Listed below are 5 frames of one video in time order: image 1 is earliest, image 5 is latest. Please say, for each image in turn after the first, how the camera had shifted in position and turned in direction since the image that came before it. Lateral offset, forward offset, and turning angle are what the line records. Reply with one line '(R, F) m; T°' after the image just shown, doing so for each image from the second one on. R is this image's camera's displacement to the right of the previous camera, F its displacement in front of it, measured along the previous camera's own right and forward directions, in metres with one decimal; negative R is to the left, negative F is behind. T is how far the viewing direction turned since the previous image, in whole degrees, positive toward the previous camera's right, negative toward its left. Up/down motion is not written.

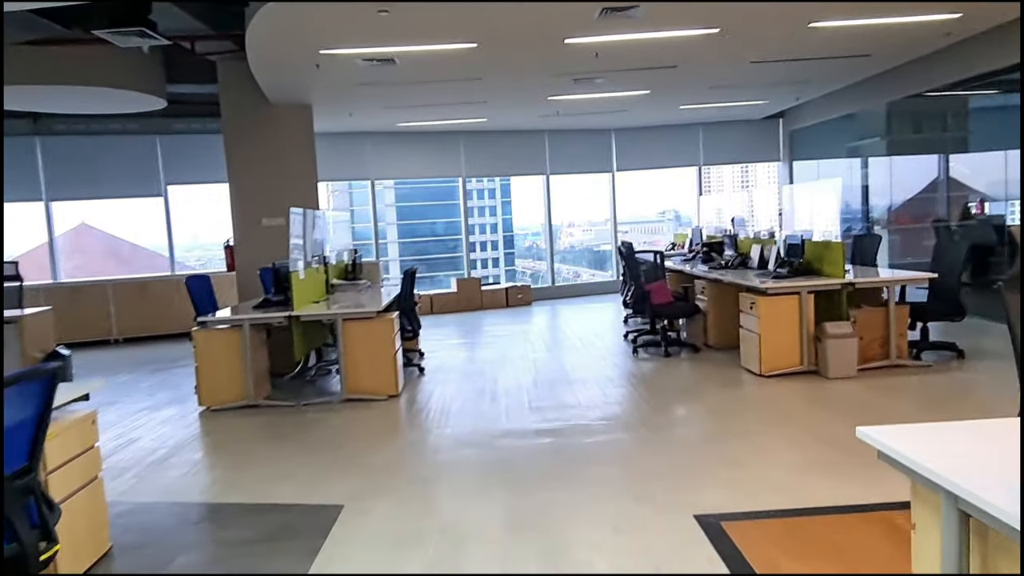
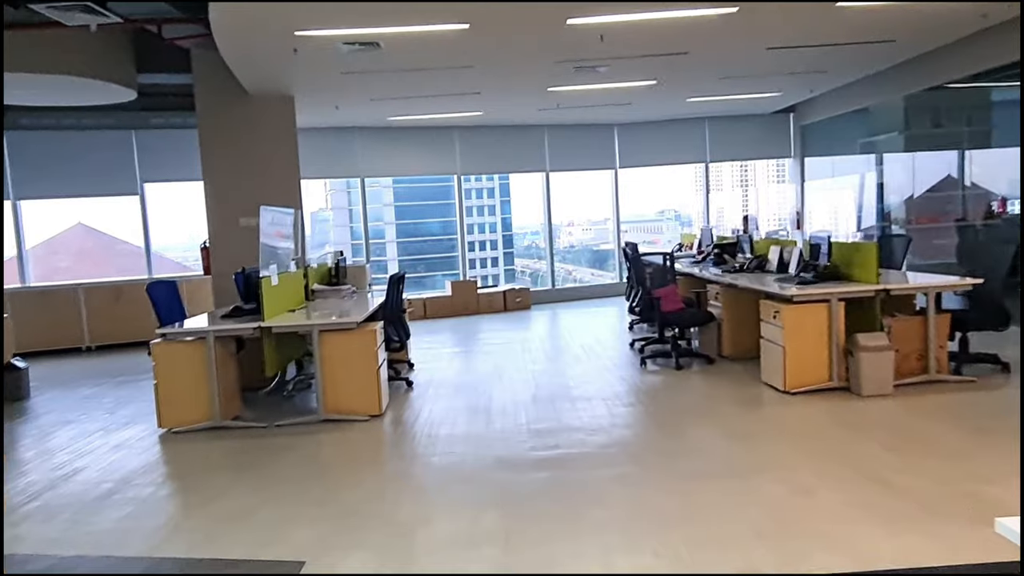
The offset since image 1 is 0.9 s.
(0.0, +0.5) m; 0°
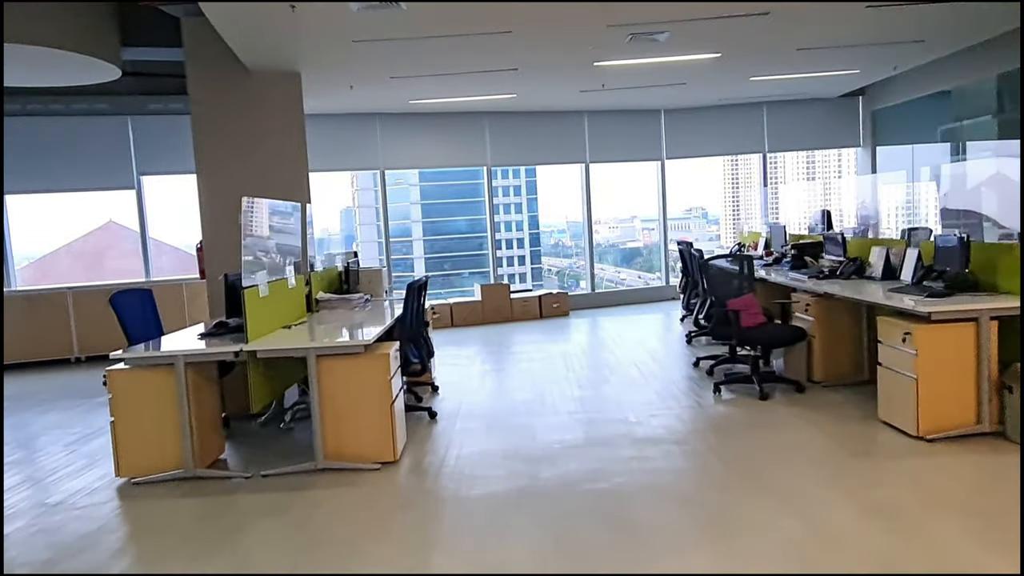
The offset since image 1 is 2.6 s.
(-0.1, +1.0) m; -2°
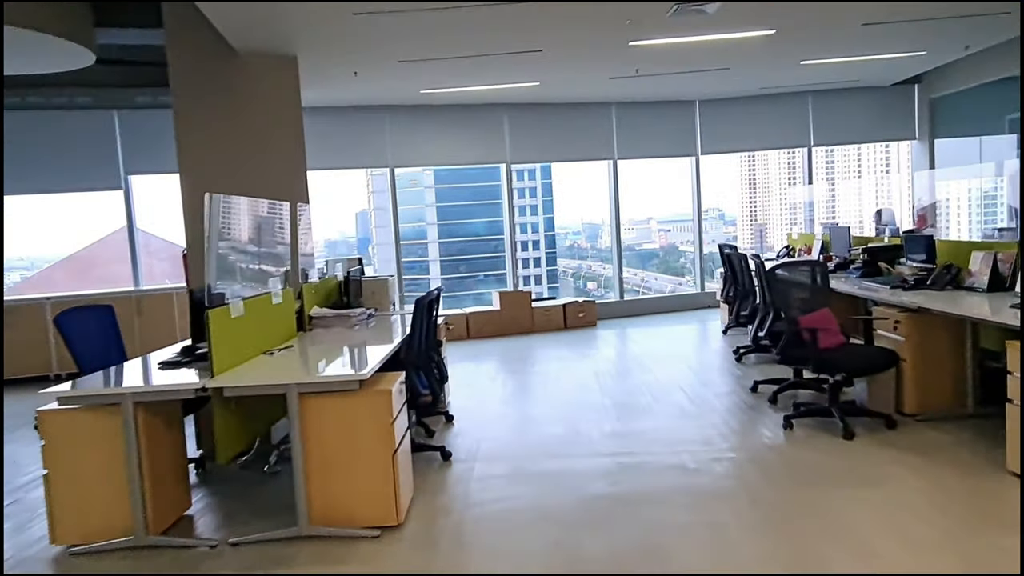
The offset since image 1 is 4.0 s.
(-0.1, +0.7) m; -1°
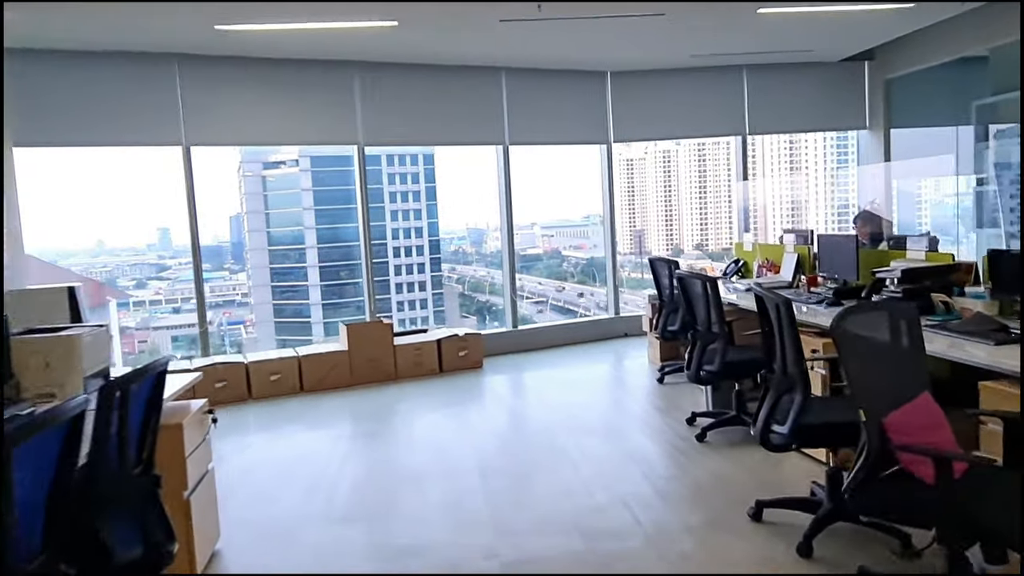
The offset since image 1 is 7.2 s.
(+0.2, +2.1) m; +9°
